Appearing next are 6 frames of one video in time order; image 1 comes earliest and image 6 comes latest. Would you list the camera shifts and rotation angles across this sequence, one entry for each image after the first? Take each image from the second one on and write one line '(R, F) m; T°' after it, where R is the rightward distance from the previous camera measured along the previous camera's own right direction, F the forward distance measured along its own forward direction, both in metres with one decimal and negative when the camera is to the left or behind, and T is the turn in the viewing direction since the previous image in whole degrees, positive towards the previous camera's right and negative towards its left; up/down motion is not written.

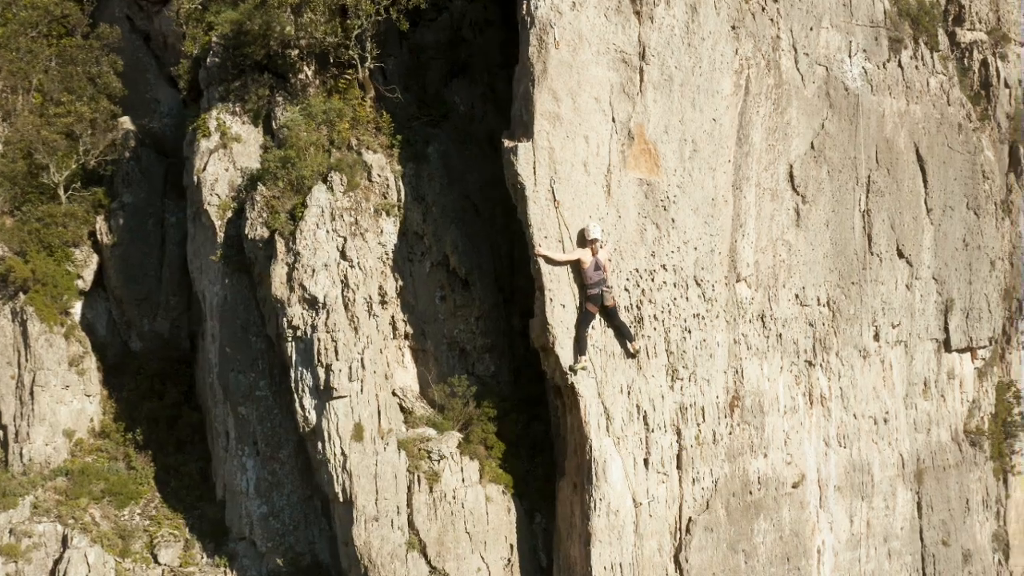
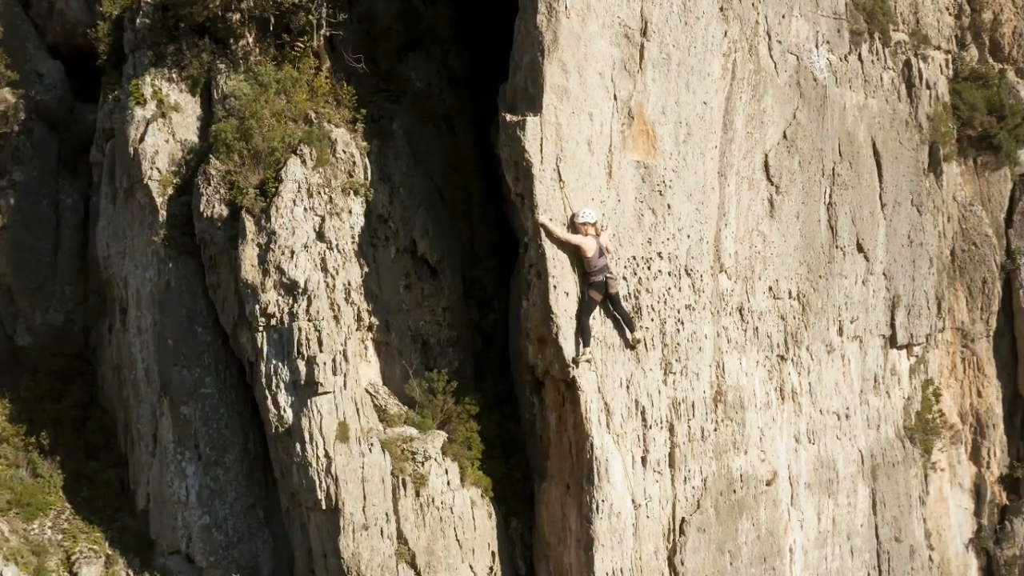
(-2.0, +1.0) m; +10°
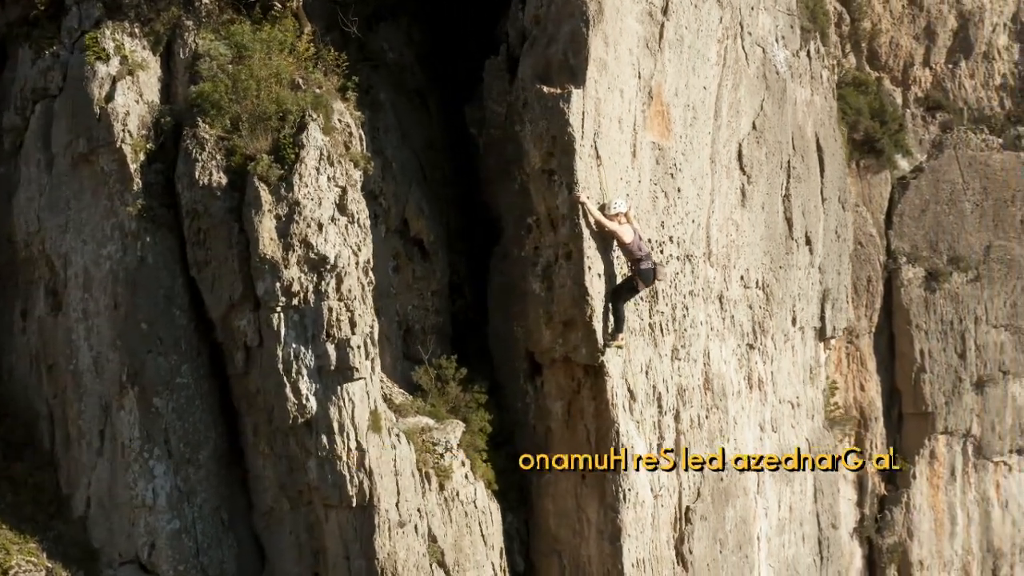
(-2.6, +0.9) m; +13°
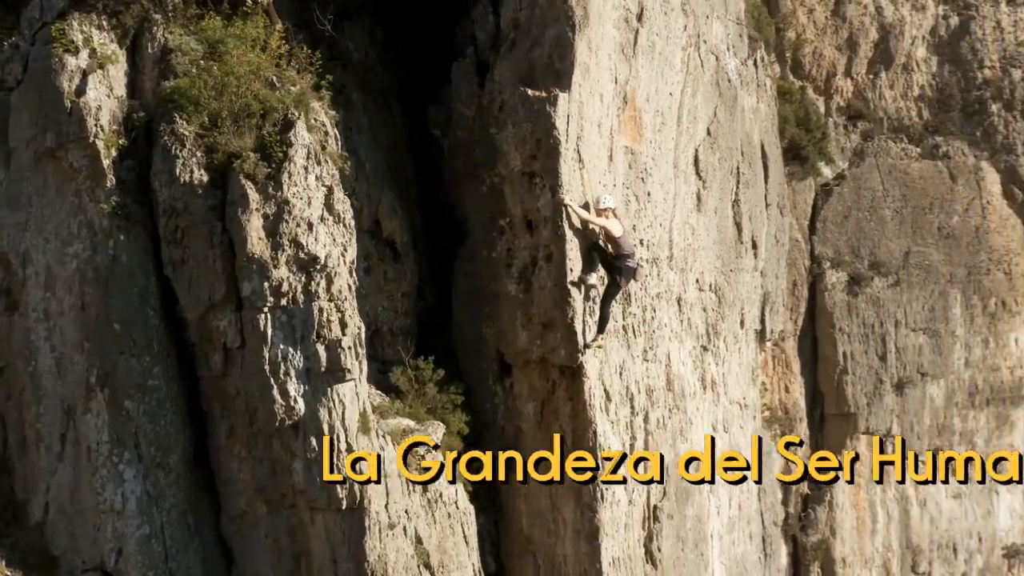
(-0.9, 0.0) m; +6°
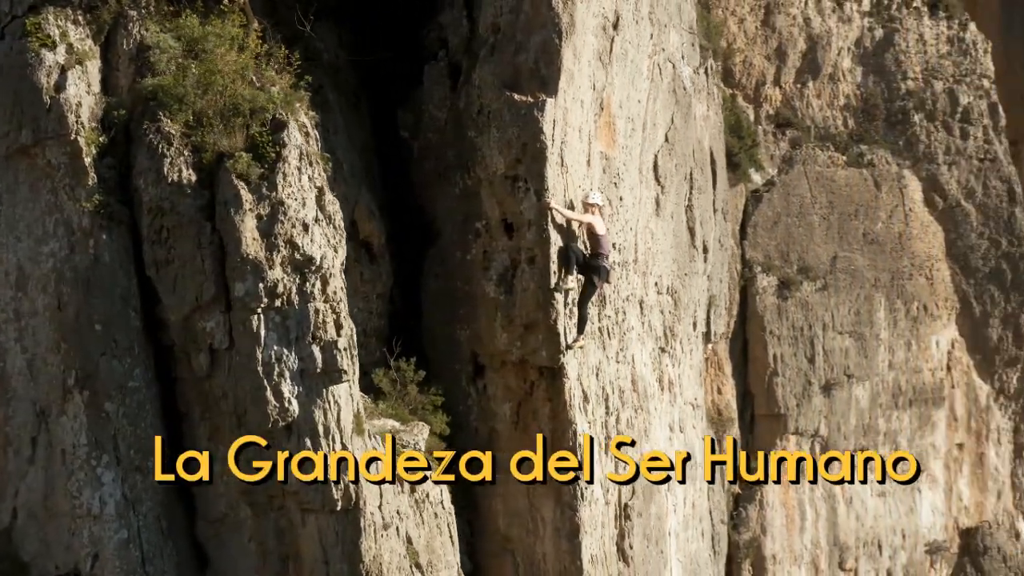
(-0.9, -0.1) m; +5°
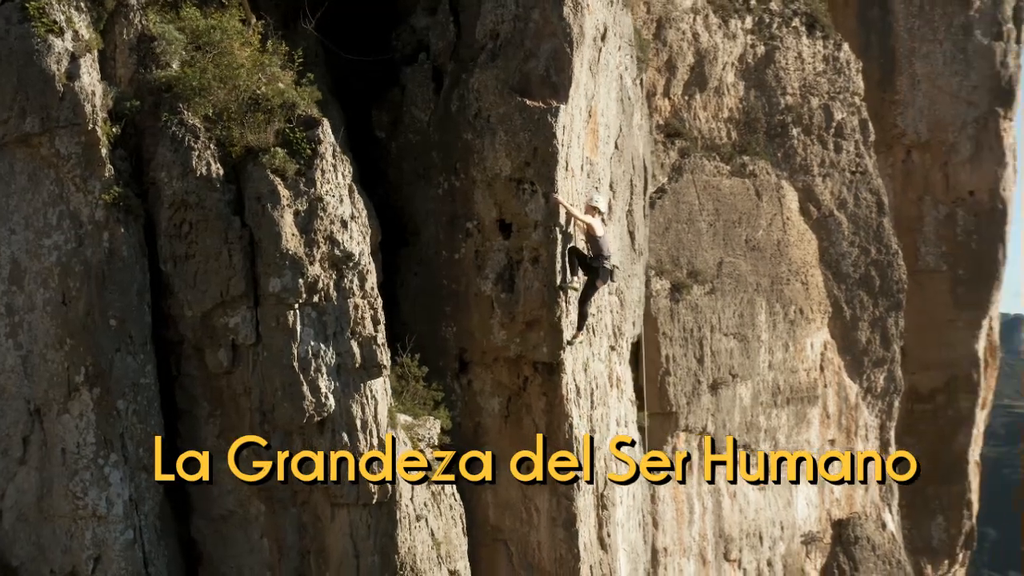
(-2.0, -0.1) m; +10°
